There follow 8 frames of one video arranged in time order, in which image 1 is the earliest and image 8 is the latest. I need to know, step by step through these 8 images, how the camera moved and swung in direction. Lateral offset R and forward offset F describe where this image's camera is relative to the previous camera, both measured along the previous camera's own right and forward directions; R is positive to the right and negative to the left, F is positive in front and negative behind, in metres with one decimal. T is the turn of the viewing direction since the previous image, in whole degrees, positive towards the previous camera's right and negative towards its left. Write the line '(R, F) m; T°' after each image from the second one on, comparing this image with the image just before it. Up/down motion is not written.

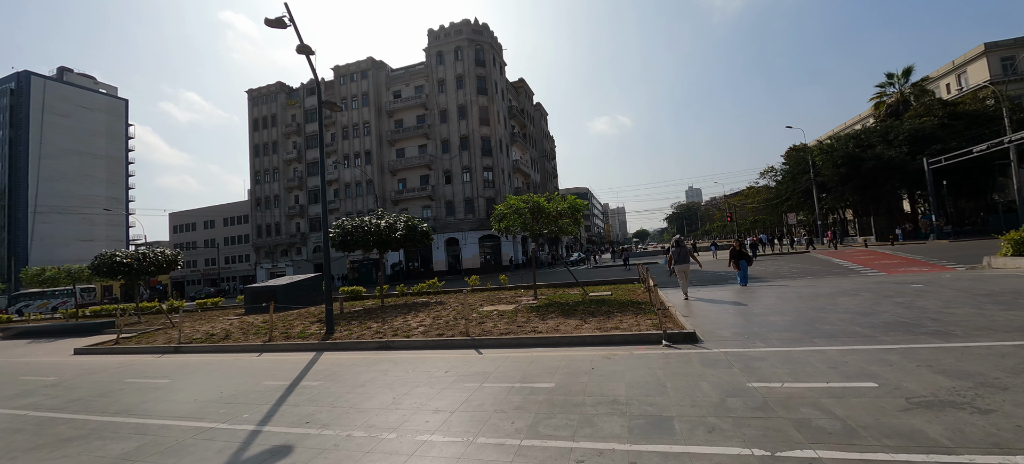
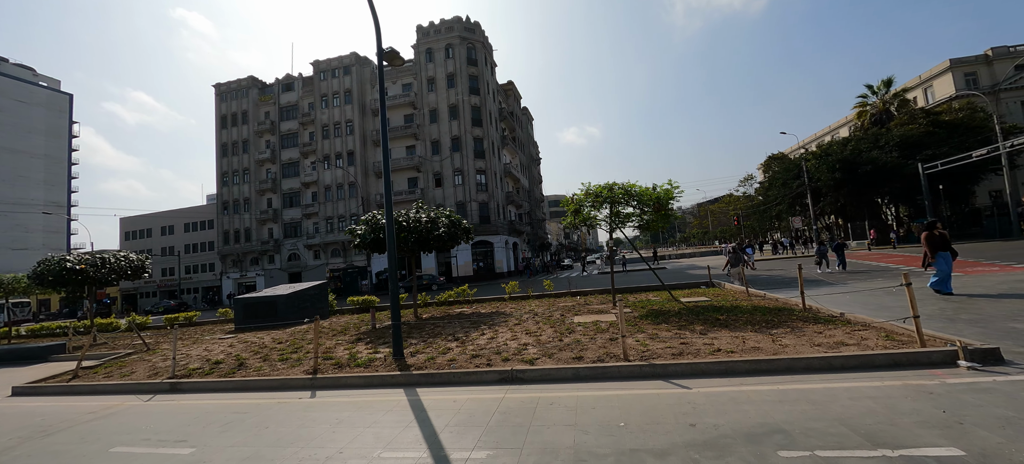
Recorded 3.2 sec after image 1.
(-3.2, +2.4) m; +4°
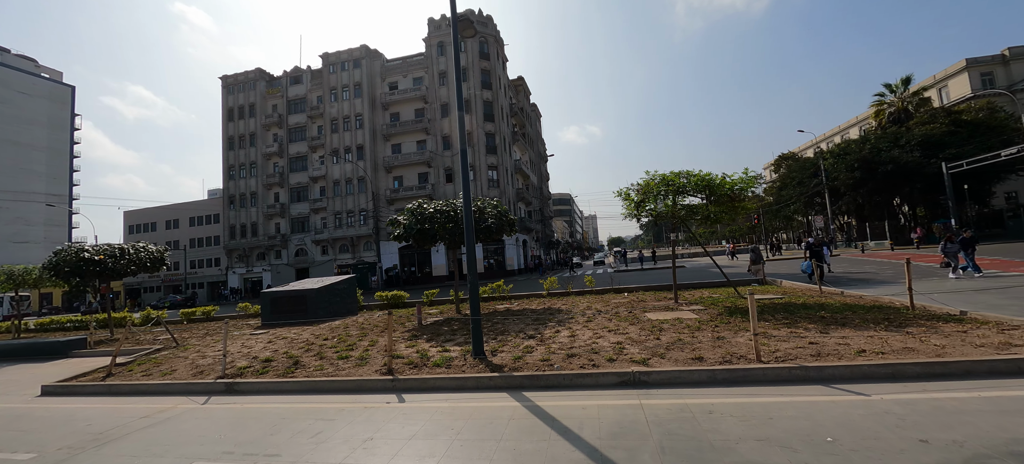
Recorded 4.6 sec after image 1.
(-1.6, +0.7) m; 0°
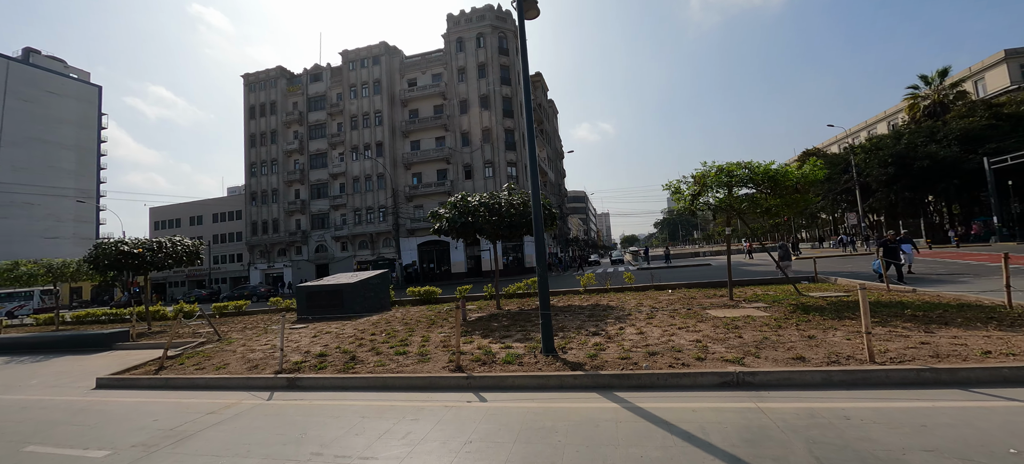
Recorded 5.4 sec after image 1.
(-1.0, +0.3) m; -2°
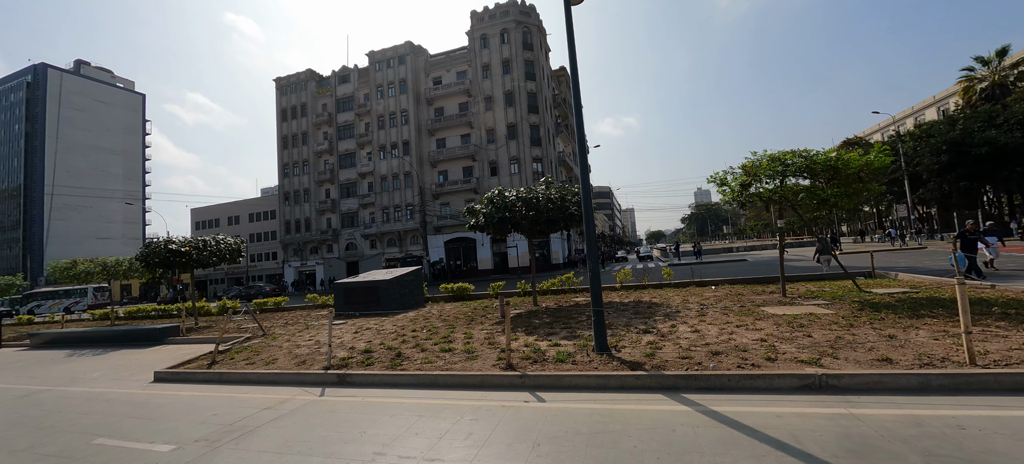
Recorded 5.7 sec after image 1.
(-0.5, +0.2) m; -3°
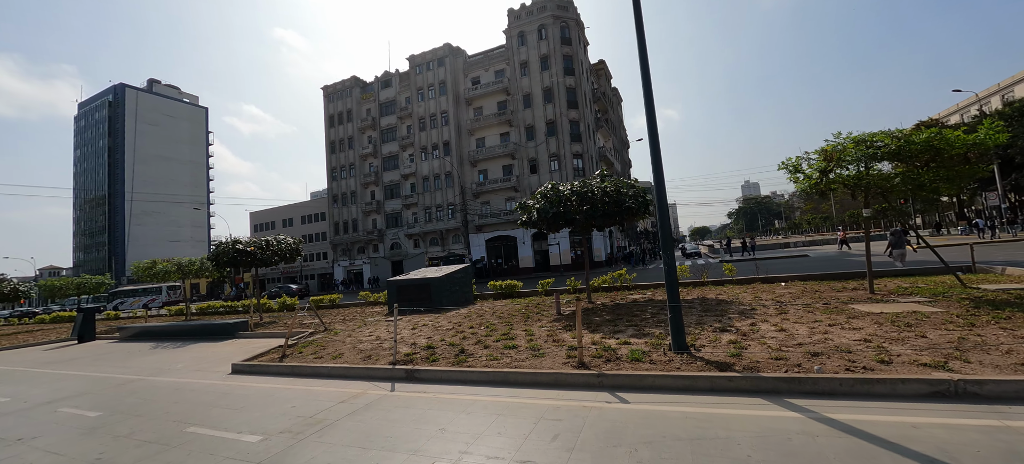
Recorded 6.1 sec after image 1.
(-0.5, +0.1) m; -5°
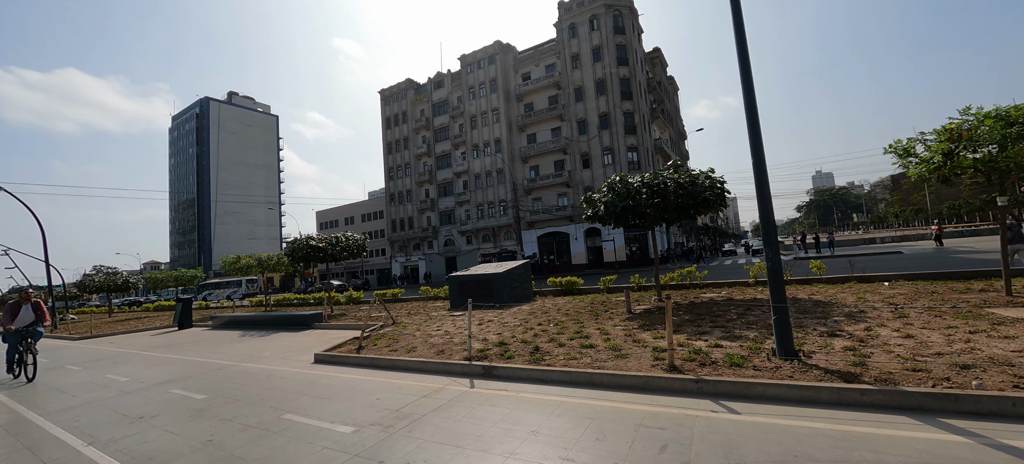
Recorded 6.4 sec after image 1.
(-0.5, +0.1) m; -7°
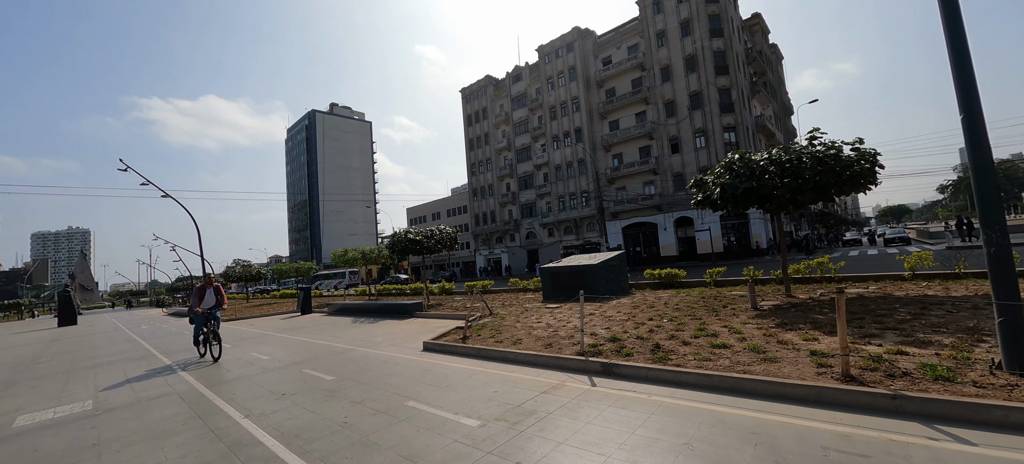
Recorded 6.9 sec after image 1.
(-0.7, +0.2) m; -12°
